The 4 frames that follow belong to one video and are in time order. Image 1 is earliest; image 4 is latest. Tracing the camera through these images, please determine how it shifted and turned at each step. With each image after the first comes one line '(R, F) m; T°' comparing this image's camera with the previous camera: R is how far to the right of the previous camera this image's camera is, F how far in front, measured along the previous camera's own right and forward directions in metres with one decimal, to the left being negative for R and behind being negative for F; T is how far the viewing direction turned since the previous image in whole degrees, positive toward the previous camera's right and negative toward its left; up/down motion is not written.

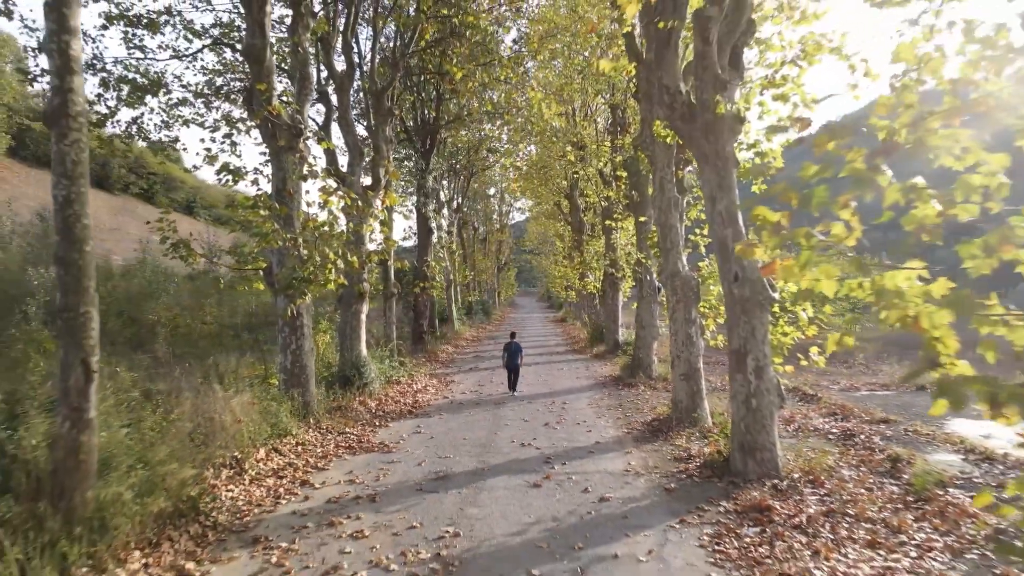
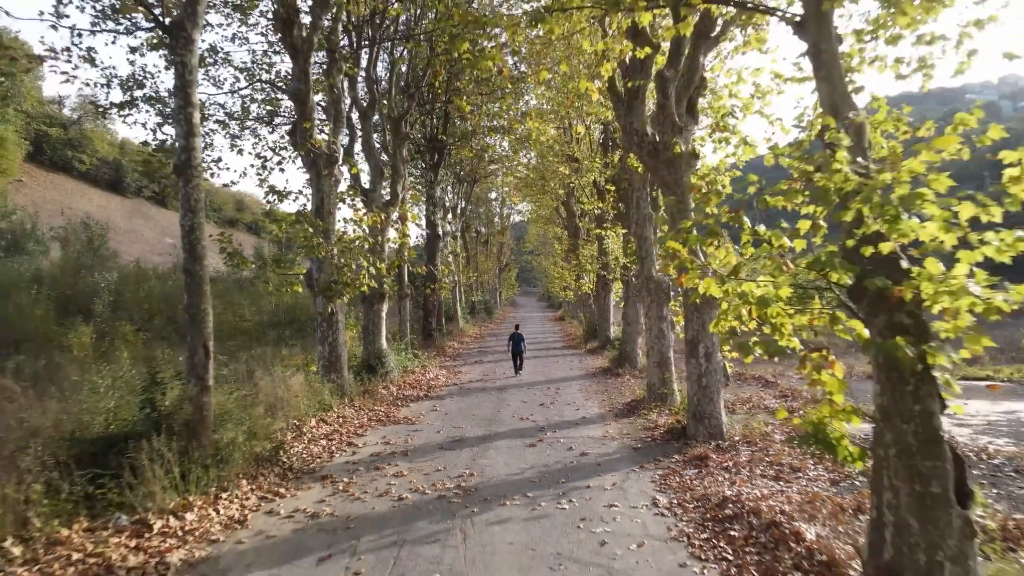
(0.0, -2.0) m; 0°
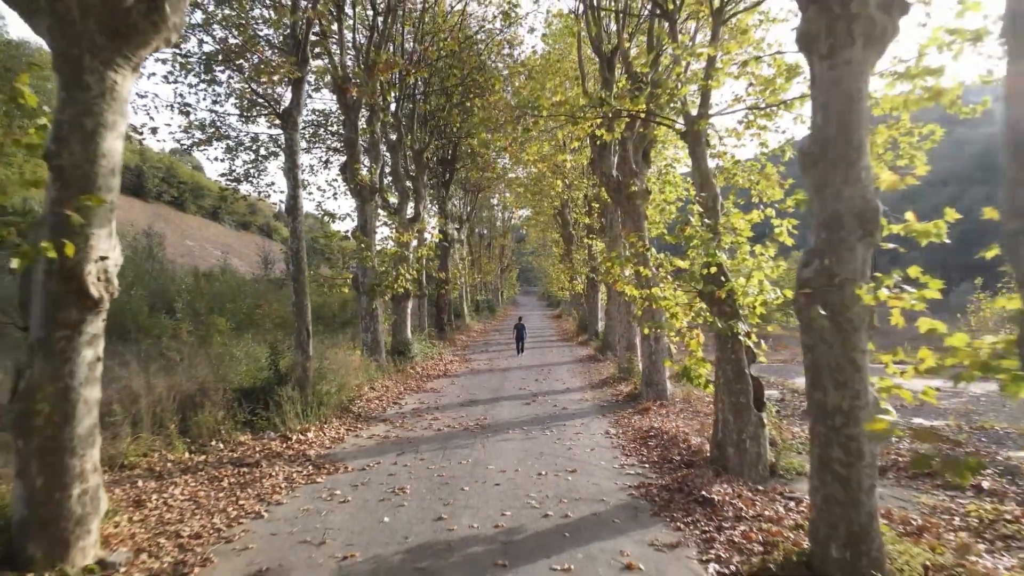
(0.0, -3.6) m; 0°
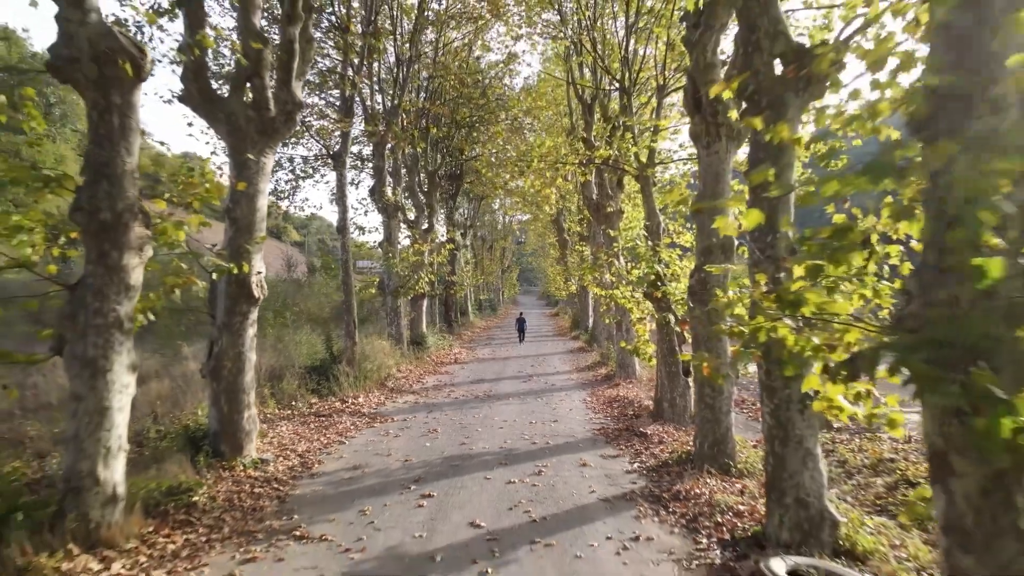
(0.0, -3.2) m; 0°
